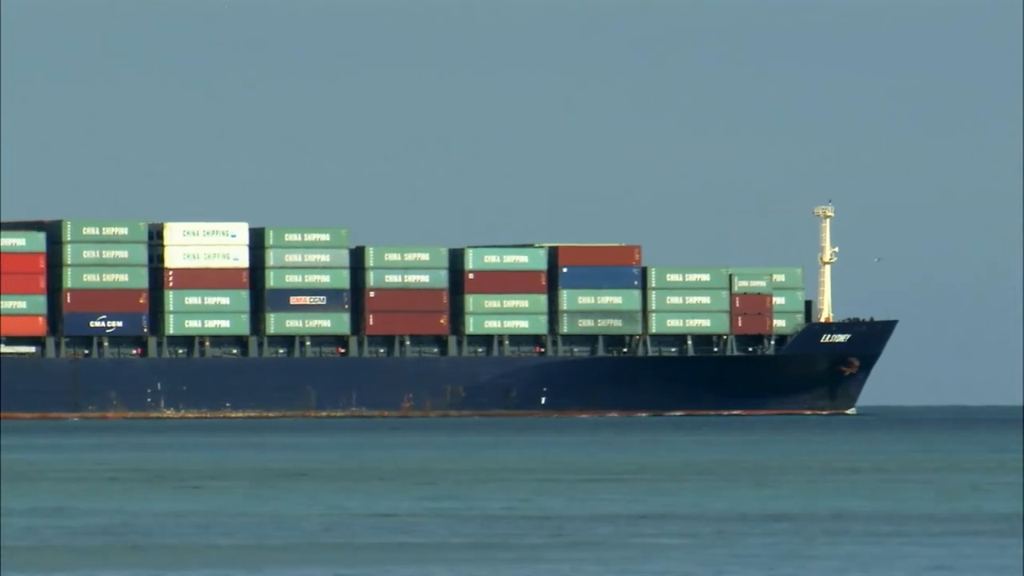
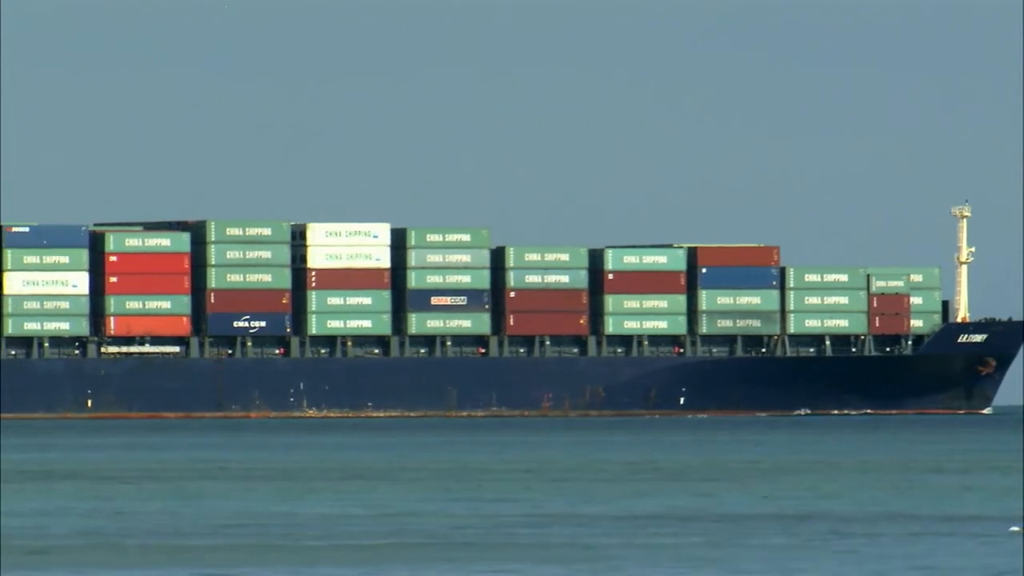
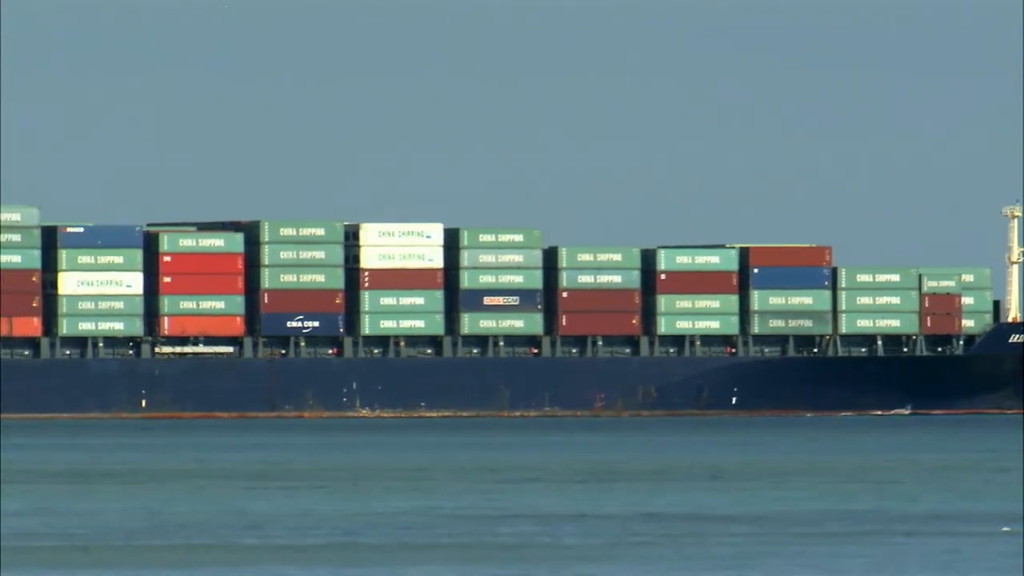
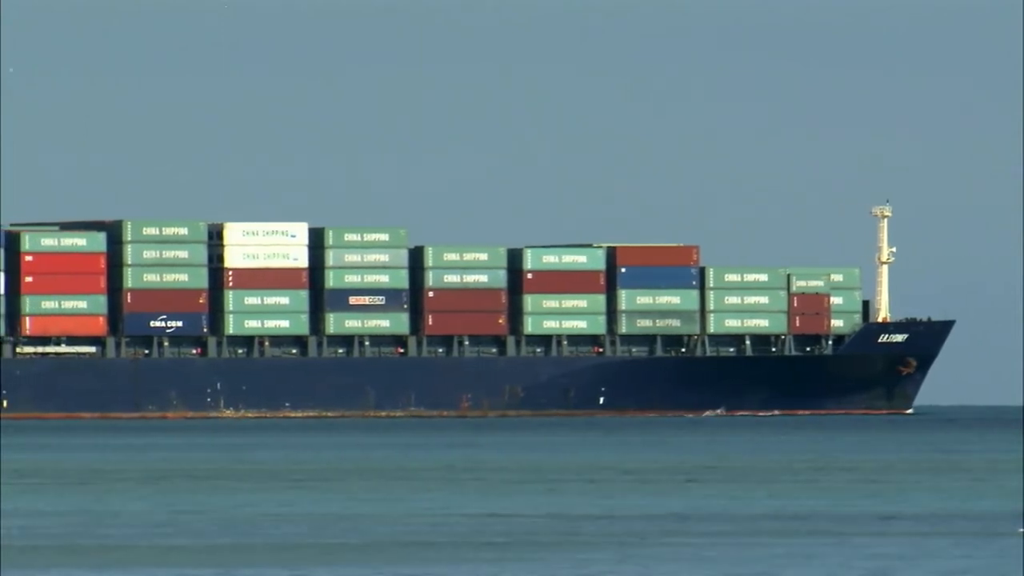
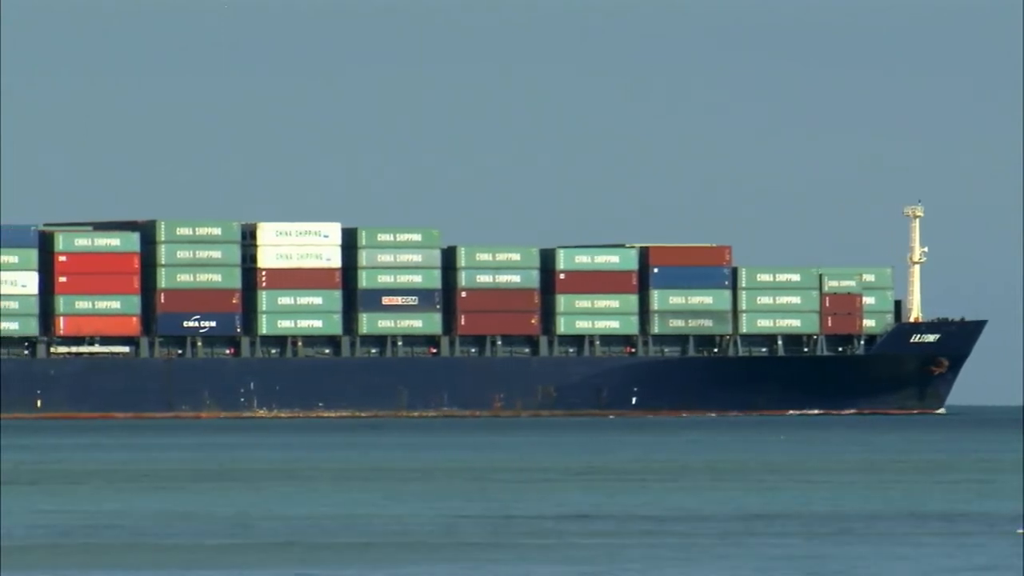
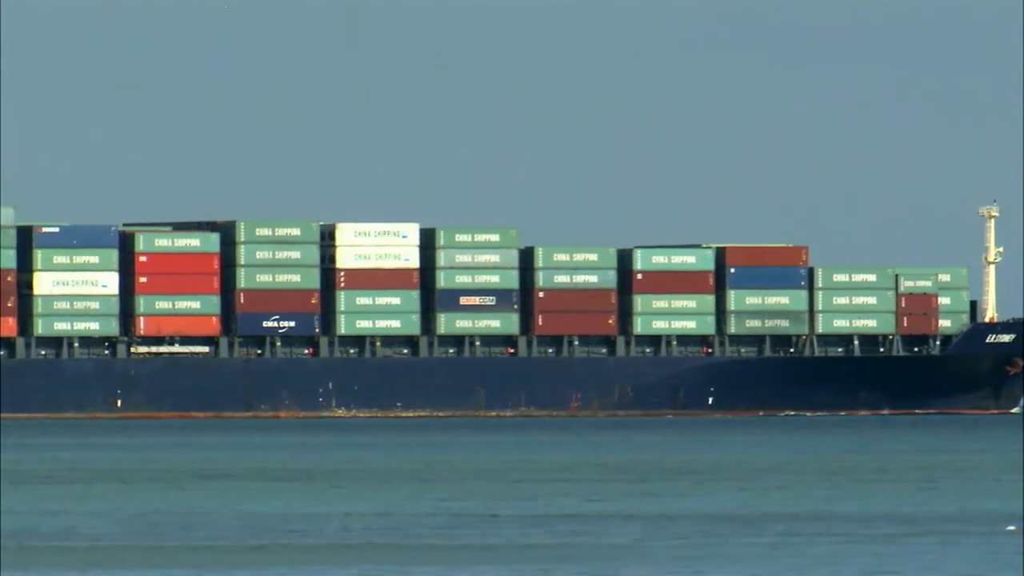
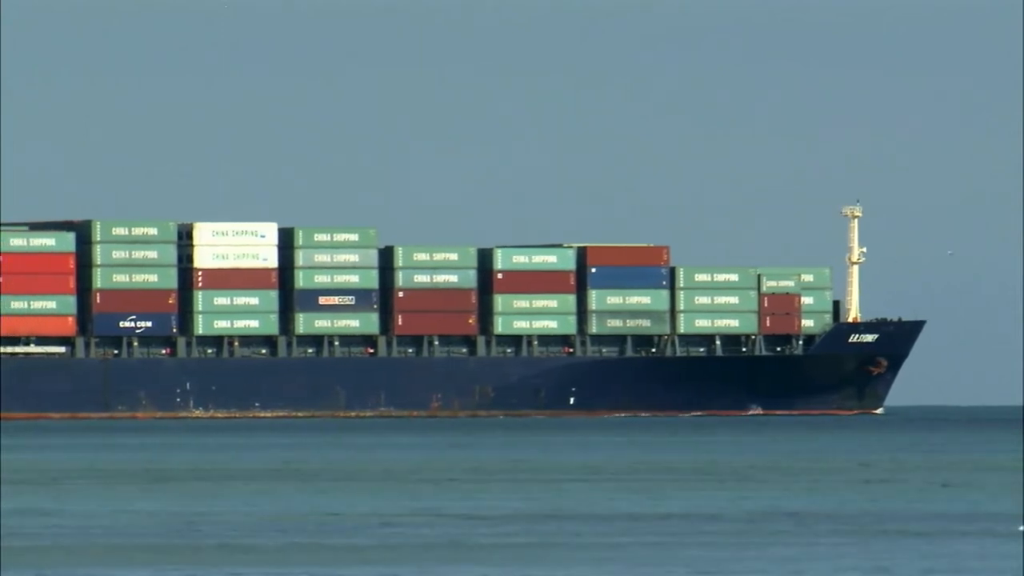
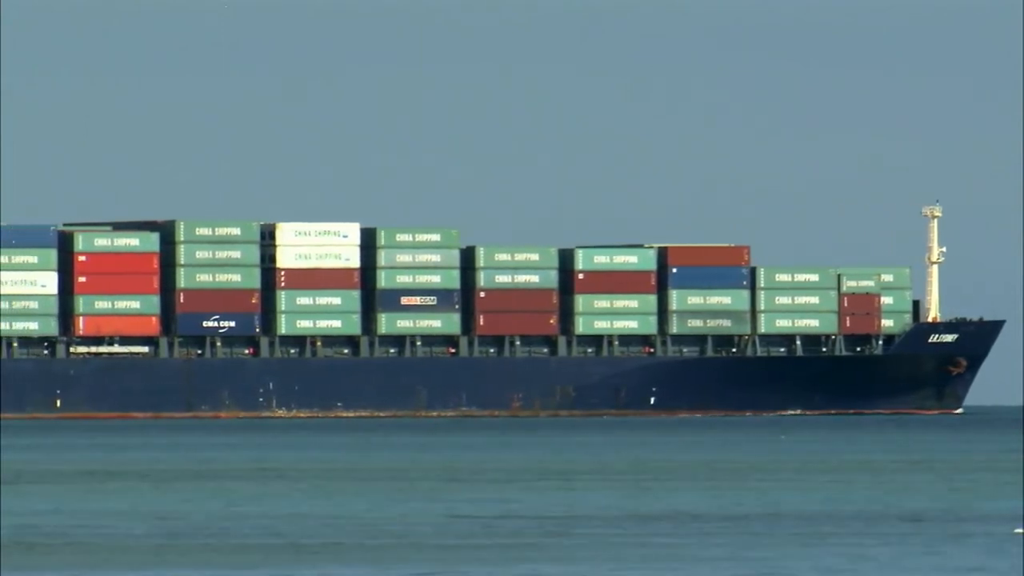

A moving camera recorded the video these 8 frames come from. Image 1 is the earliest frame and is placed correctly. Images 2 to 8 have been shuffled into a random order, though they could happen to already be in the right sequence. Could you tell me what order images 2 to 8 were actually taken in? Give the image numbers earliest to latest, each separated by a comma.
7, 4, 5, 8, 2, 6, 3
